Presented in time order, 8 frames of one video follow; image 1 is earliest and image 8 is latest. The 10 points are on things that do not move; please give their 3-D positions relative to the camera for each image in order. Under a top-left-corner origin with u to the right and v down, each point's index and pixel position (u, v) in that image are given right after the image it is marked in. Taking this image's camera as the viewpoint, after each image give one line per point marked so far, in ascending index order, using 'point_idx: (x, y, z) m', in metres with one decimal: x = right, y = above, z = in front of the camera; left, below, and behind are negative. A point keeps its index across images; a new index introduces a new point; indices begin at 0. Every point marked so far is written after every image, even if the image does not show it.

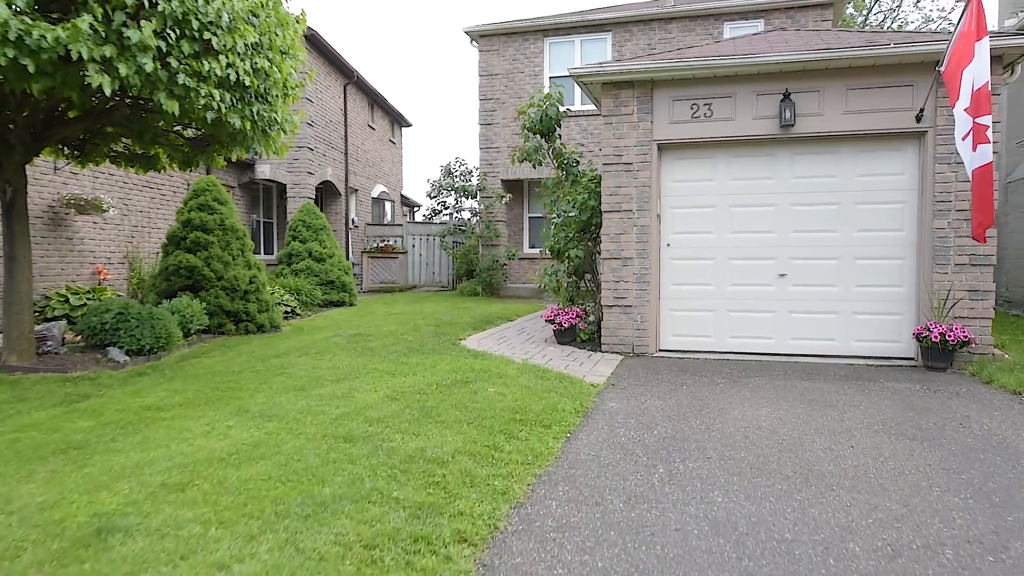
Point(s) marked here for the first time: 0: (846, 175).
0: (+3.1, +1.0, +6.5) m
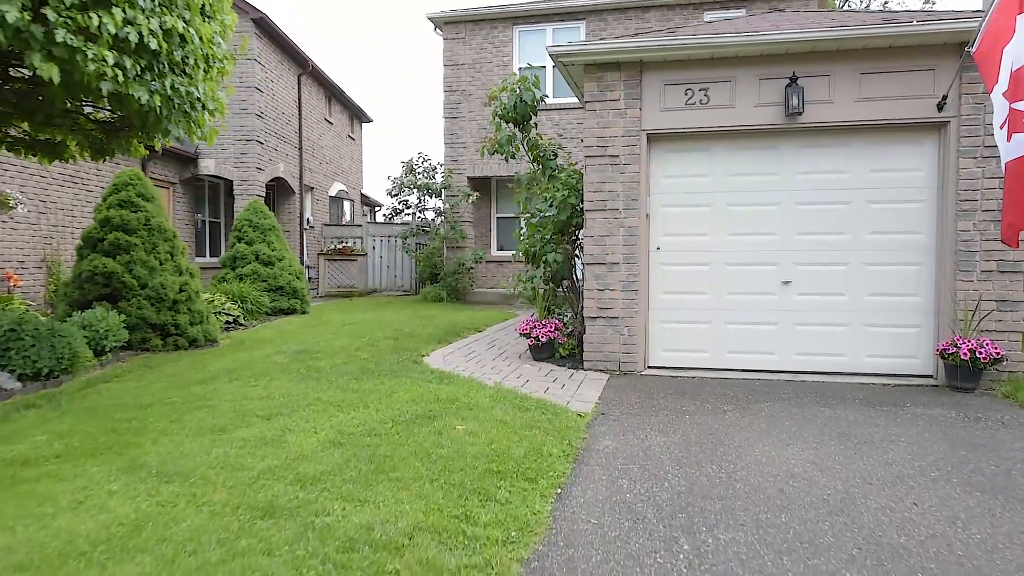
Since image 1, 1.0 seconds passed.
0: (+2.8, +1.0, +5.8) m
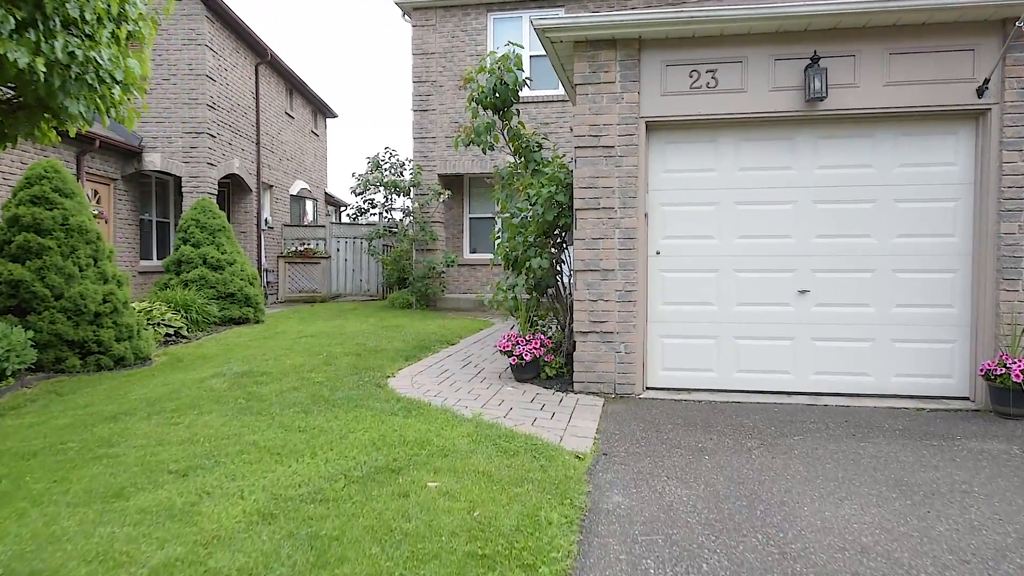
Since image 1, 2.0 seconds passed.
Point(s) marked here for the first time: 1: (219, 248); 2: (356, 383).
0: (+2.7, +0.9, +5.1) m
1: (-3.8, +0.5, +9.3) m
2: (-1.1, -0.7, +5.1) m
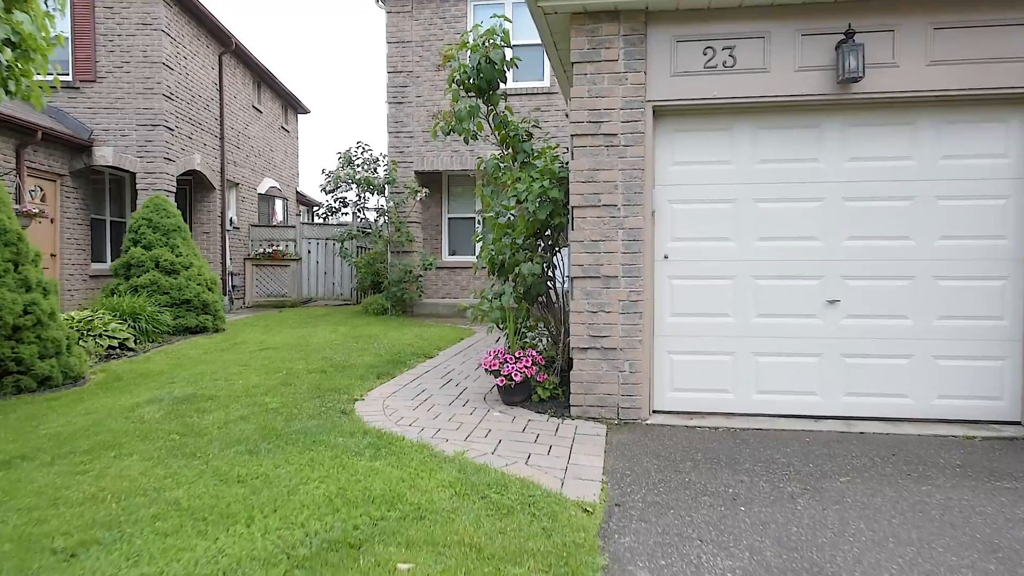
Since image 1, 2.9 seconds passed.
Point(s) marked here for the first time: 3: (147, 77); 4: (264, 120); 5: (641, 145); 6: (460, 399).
0: (+2.6, +0.8, +4.5) m
1: (-4.0, +0.5, +8.5) m
2: (-1.2, -0.8, +4.4) m
3: (-5.3, +3.1, +10.3) m
4: (-5.4, +3.7, +15.4) m
5: (+0.8, +0.9, +4.6) m
6: (-0.4, -0.8, +4.9) m
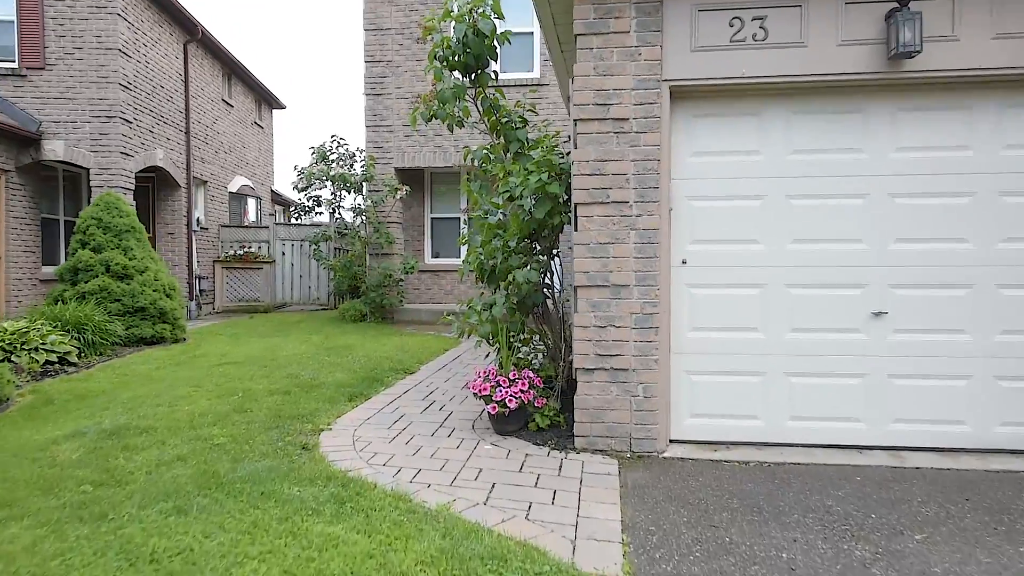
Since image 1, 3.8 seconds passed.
0: (+2.6, +0.8, +3.9) m
1: (-4.2, +0.4, +7.7) m
2: (-1.2, -0.8, +3.6) m
3: (-5.5, +3.0, +9.5) m
4: (-5.7, +3.6, +14.6) m
5: (+0.8, +0.9, +3.9) m
6: (-0.4, -0.8, +4.2) m
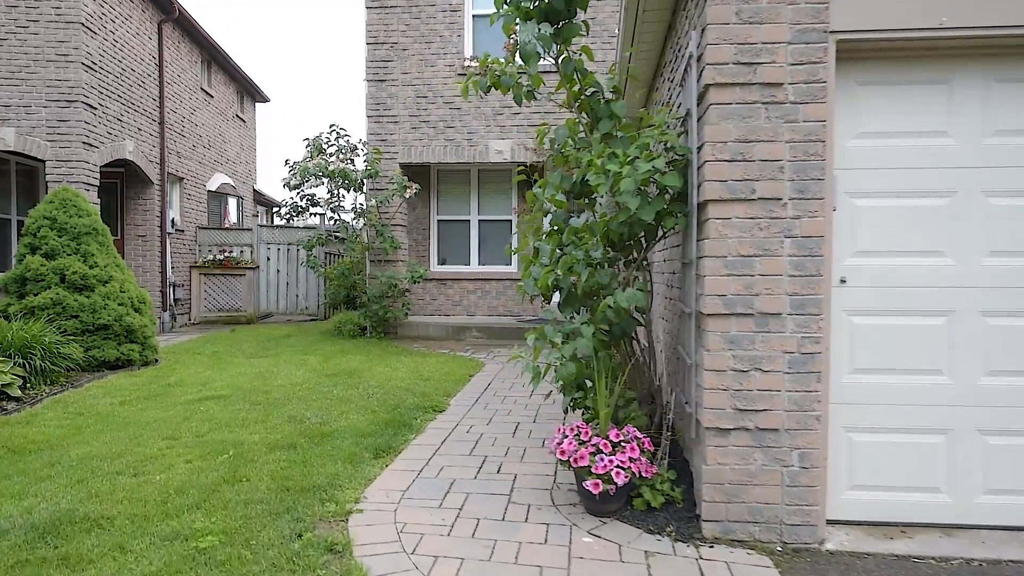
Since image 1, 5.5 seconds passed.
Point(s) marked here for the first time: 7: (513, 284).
0: (+3.0, +0.6, +2.8) m
1: (-3.9, +0.3, +6.5) m
2: (-0.8, -0.9, +2.5) m
3: (-5.2, +2.9, +8.2) m
4: (-5.6, +3.4, +13.3) m
5: (+1.2, +0.7, +2.8) m
6: (0.0, -0.9, +3.1) m
7: (0.0, +0.1, +9.9) m
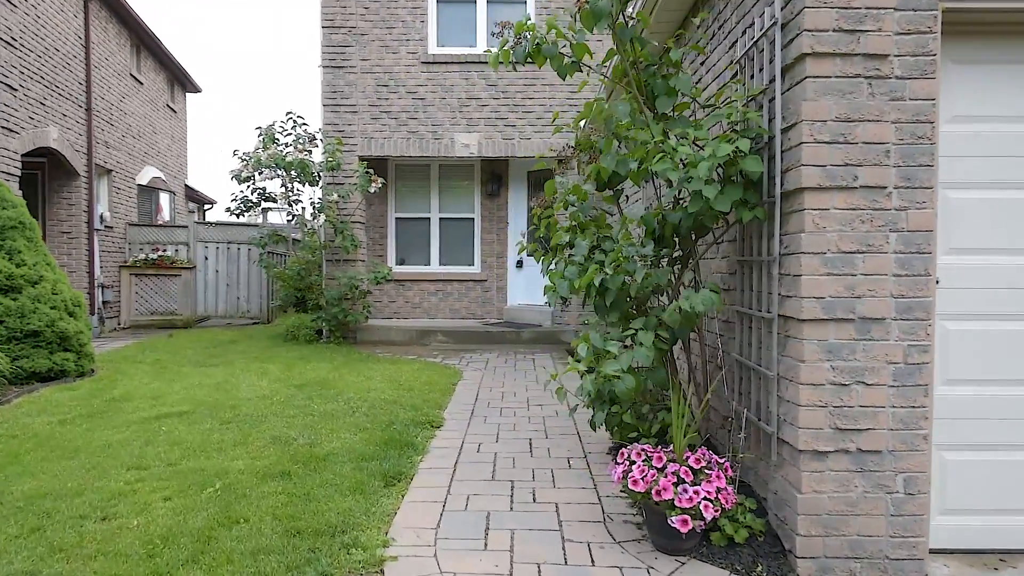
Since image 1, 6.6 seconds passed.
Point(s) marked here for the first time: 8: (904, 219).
0: (+3.2, +0.6, +2.7) m
1: (-4.0, +0.3, +5.6) m
2: (-0.5, -0.9, +2.0) m
3: (-5.5, +2.9, +7.3) m
4: (-6.3, +3.4, +12.3) m
5: (+1.5, +0.7, +2.5) m
6: (+0.2, -1.0, +2.6) m
7: (-0.4, 0.0, +9.4) m
8: (+1.4, +0.3, +2.5) m
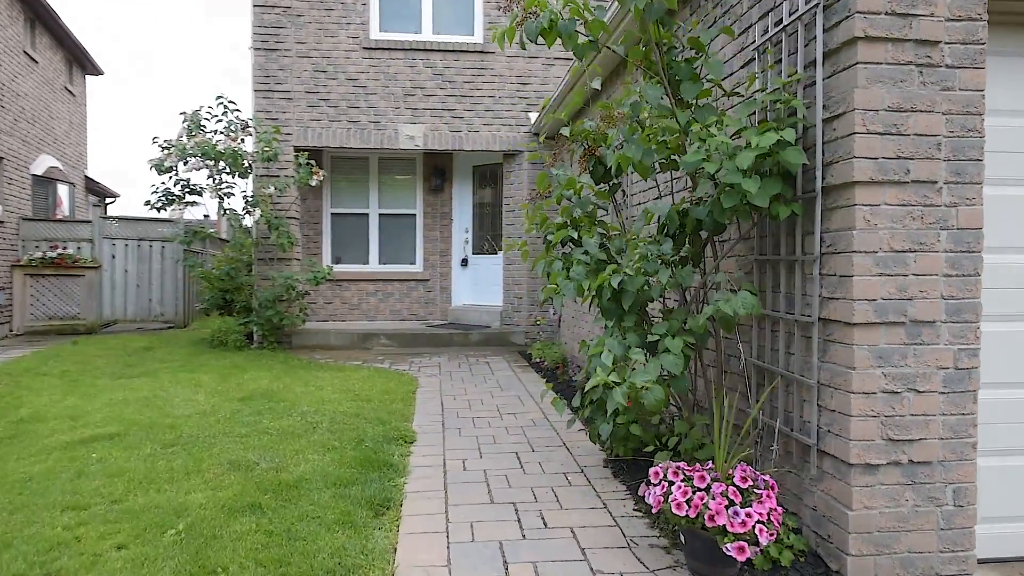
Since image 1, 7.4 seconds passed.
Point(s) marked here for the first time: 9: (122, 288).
0: (+3.3, +0.6, +2.8) m
1: (-4.2, +0.2, +4.8) m
2: (-0.3, -0.9, +1.6) m
3: (-5.9, +2.8, +6.3) m
4: (-7.4, +3.4, +11.2) m
5: (+1.5, +0.7, +2.4) m
6: (+0.3, -1.0, +2.4) m
7: (-1.2, 0.0, +9.0) m
8: (+1.5, +0.2, +2.4) m
9: (-5.6, 0.0, +10.3) m
